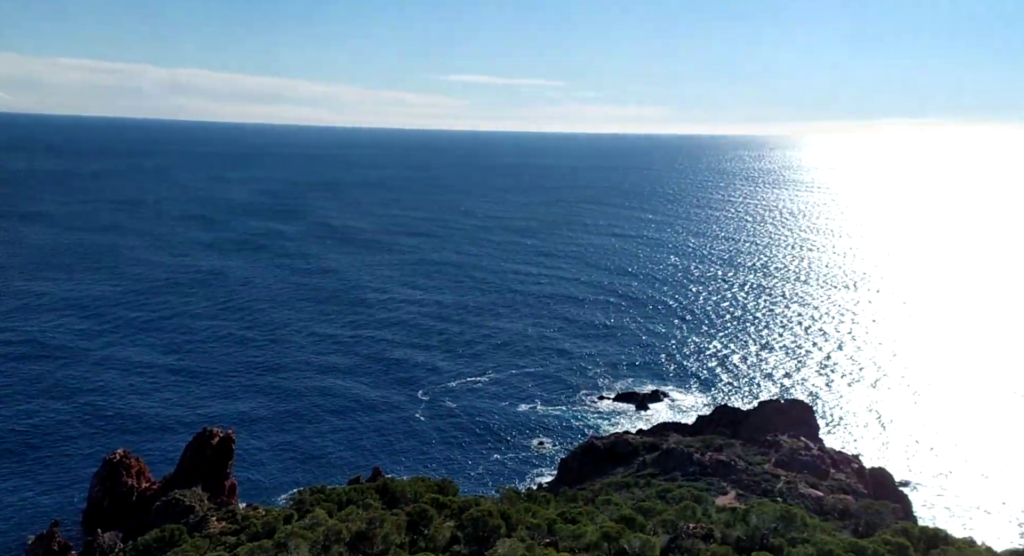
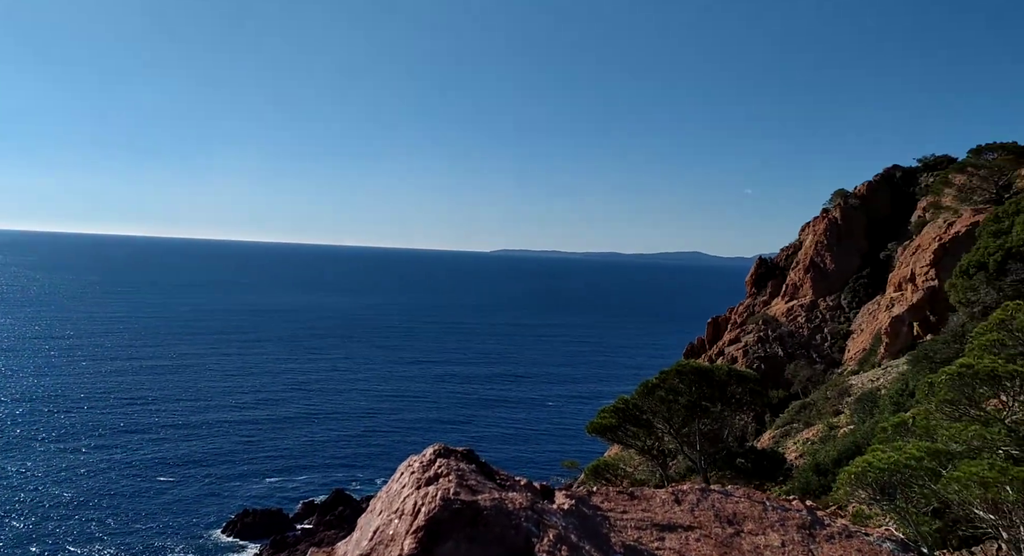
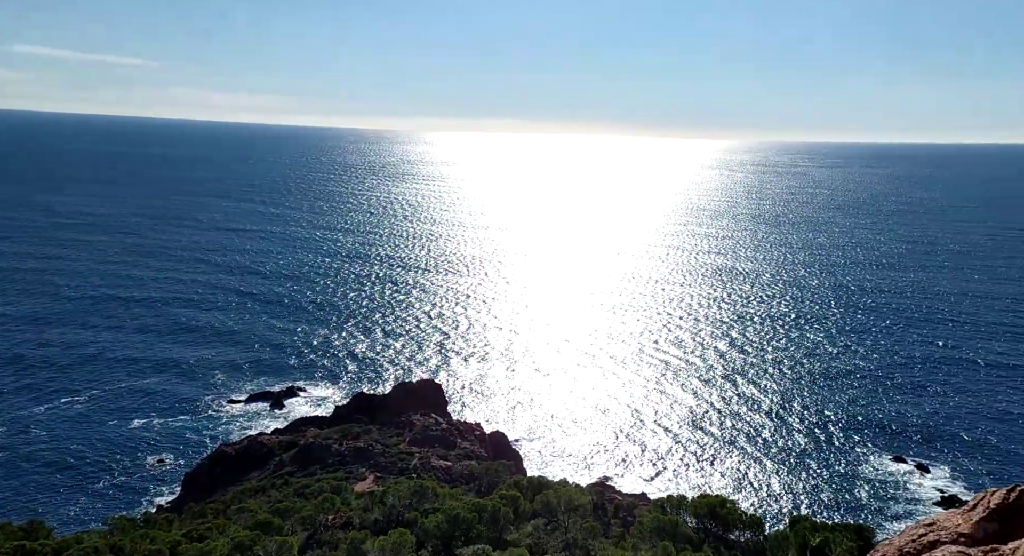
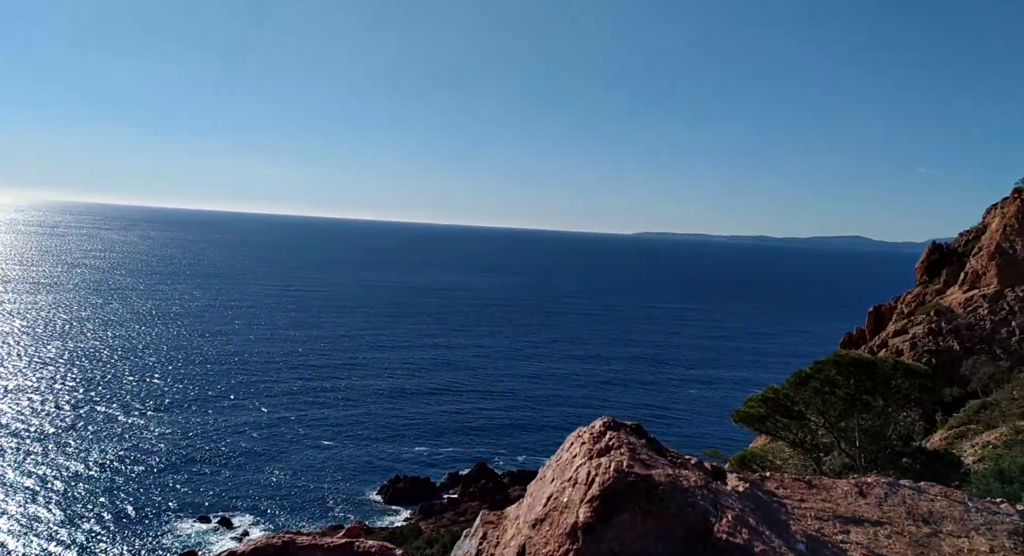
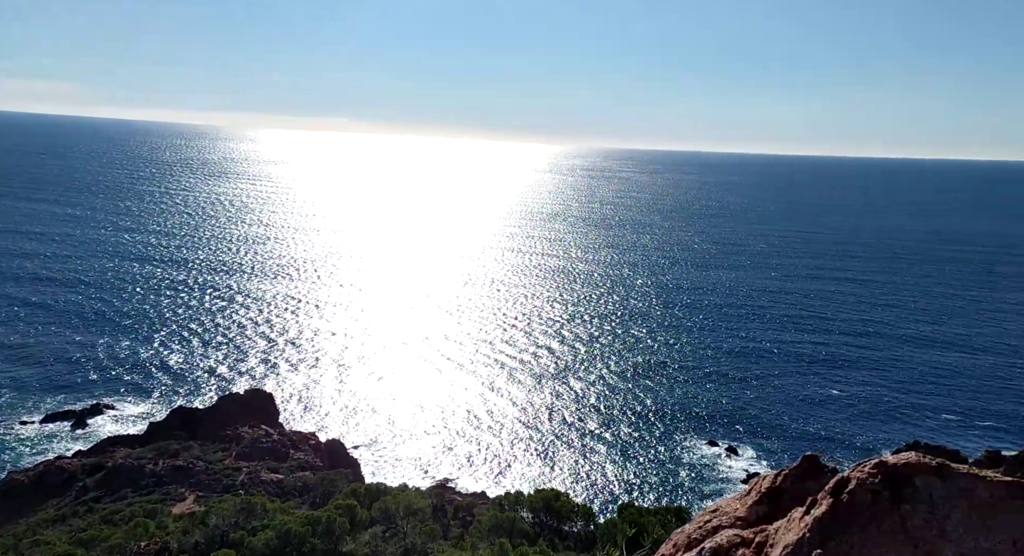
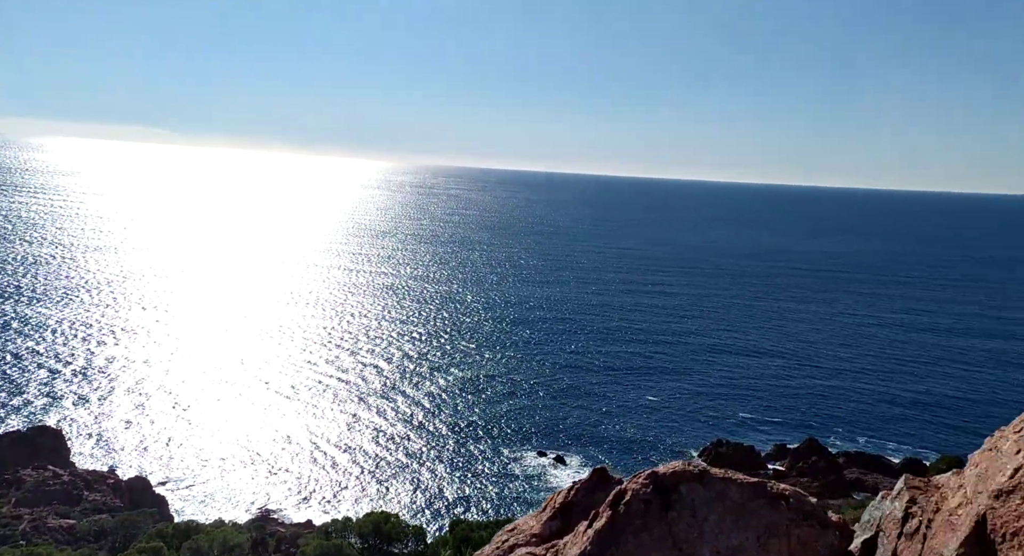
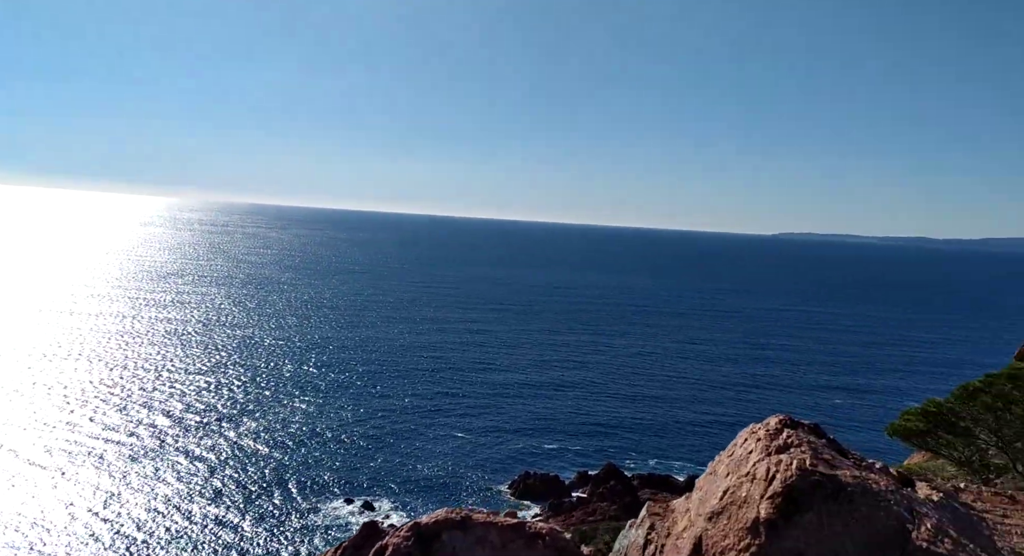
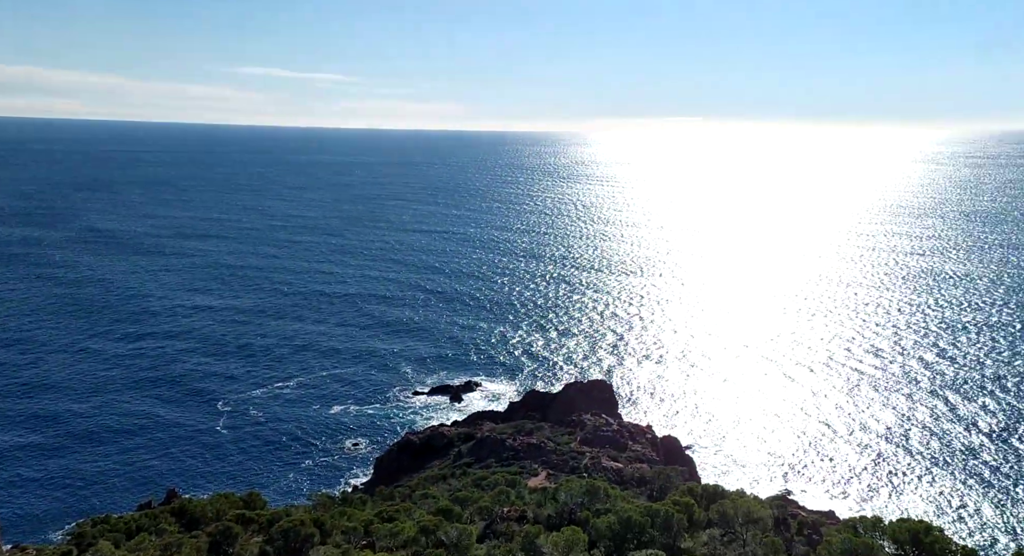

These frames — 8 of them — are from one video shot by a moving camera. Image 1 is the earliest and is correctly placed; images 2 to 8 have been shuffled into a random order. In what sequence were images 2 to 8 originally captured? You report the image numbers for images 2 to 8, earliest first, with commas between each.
8, 3, 5, 6, 7, 4, 2
